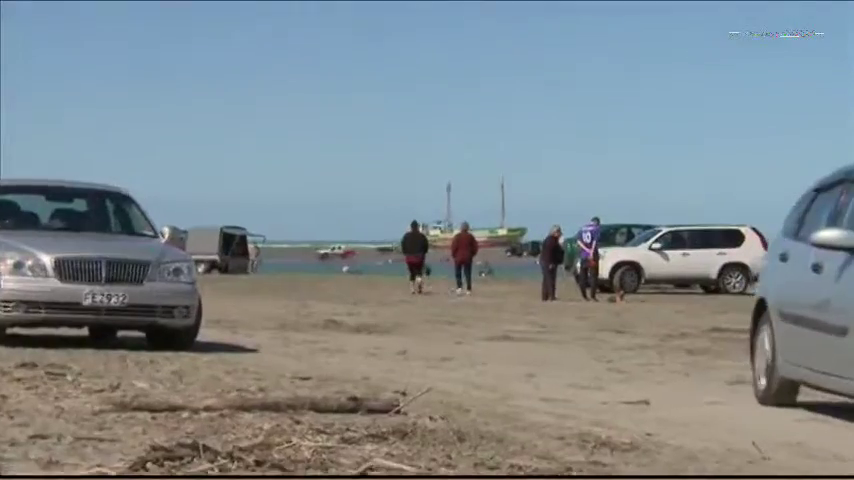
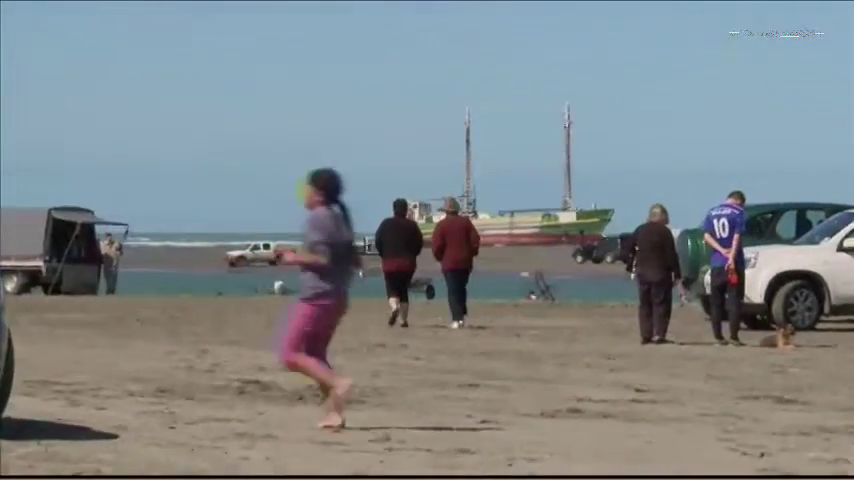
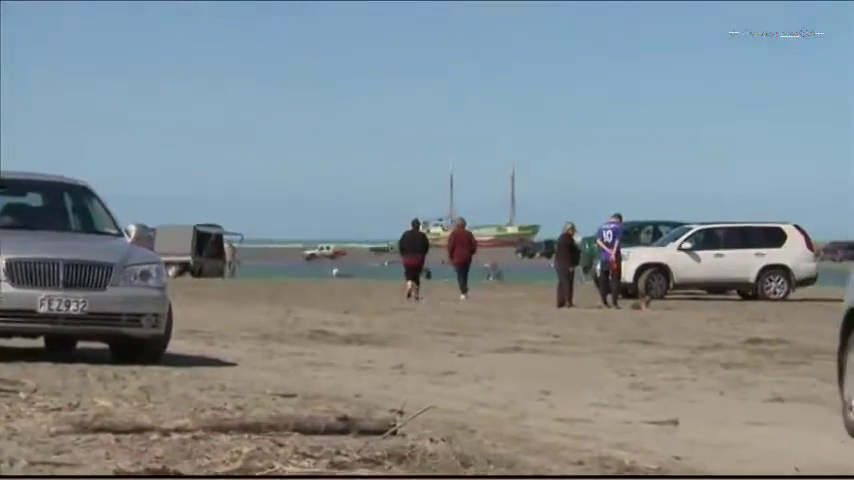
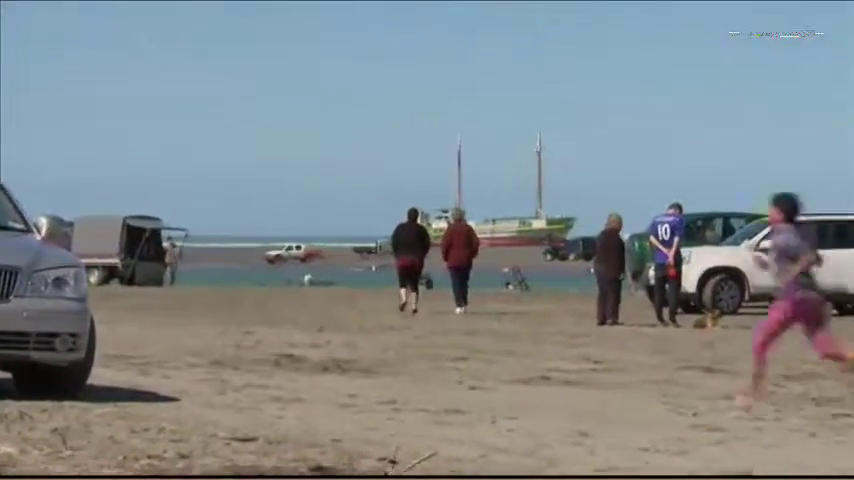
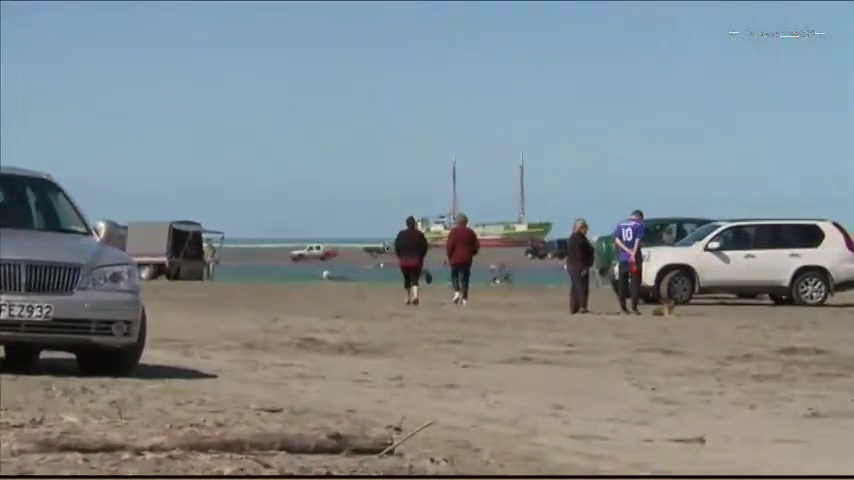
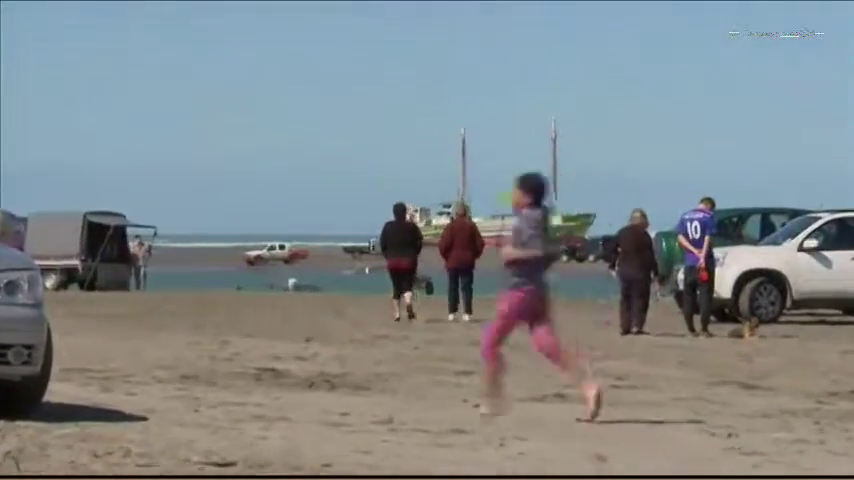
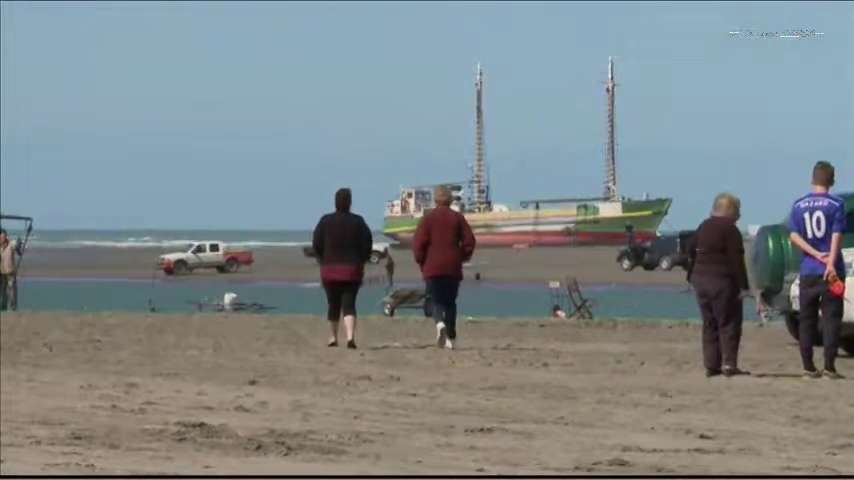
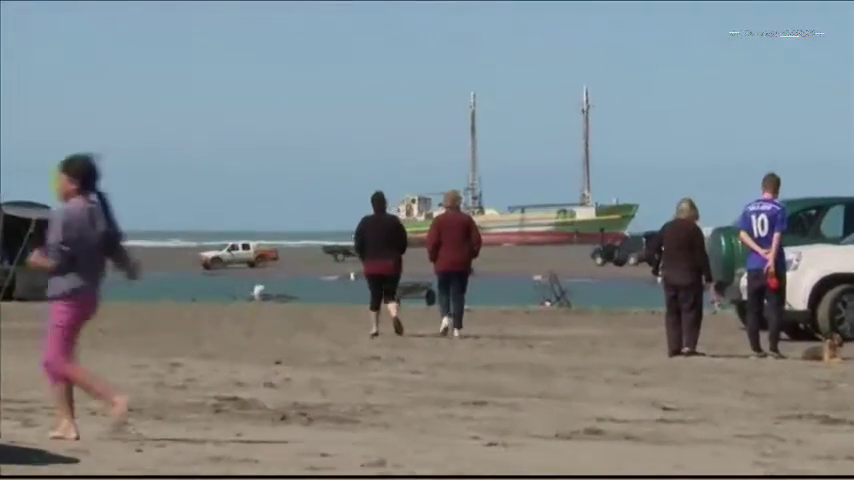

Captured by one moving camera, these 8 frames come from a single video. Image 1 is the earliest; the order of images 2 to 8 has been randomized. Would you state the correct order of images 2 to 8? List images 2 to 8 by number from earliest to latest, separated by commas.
3, 5, 4, 6, 2, 8, 7
